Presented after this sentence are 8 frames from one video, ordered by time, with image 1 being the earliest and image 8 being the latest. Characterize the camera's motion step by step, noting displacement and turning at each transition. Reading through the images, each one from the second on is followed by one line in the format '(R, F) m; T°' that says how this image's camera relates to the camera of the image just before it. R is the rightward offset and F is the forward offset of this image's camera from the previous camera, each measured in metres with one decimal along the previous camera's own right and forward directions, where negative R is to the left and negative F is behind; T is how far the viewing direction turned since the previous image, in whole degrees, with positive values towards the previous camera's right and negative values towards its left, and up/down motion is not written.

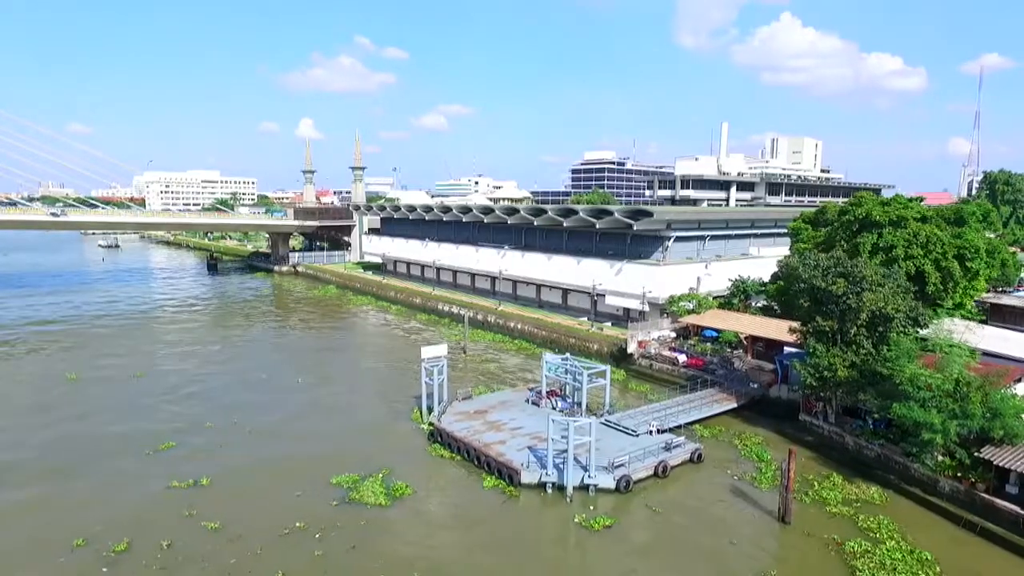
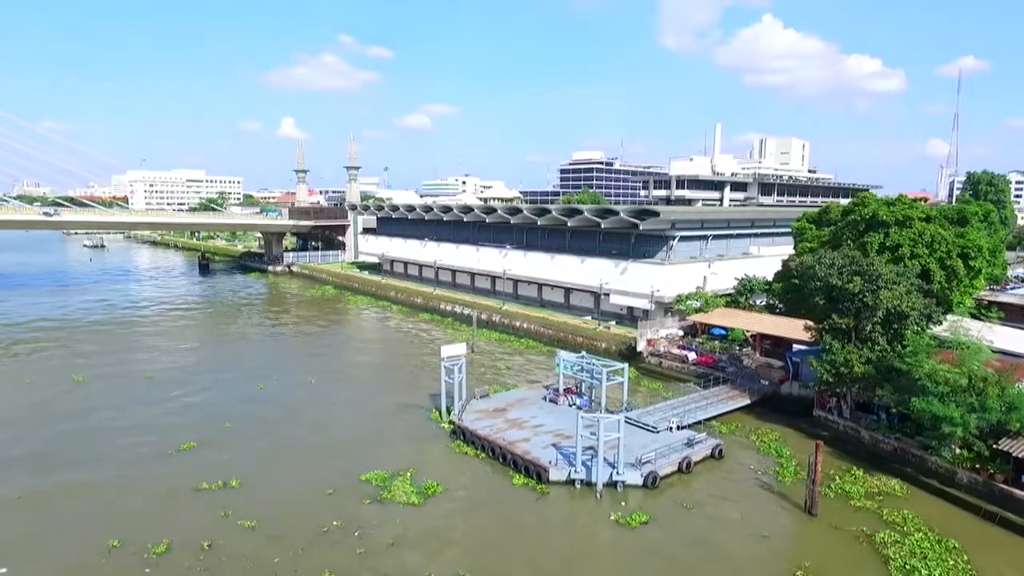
(-1.0, -0.1) m; +1°
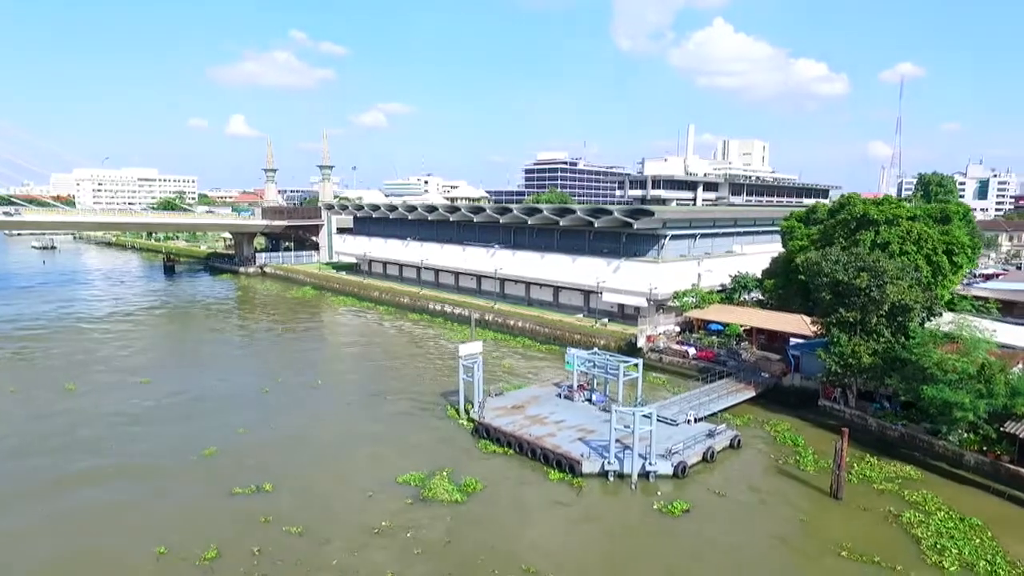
(-1.7, -0.1) m; +4°
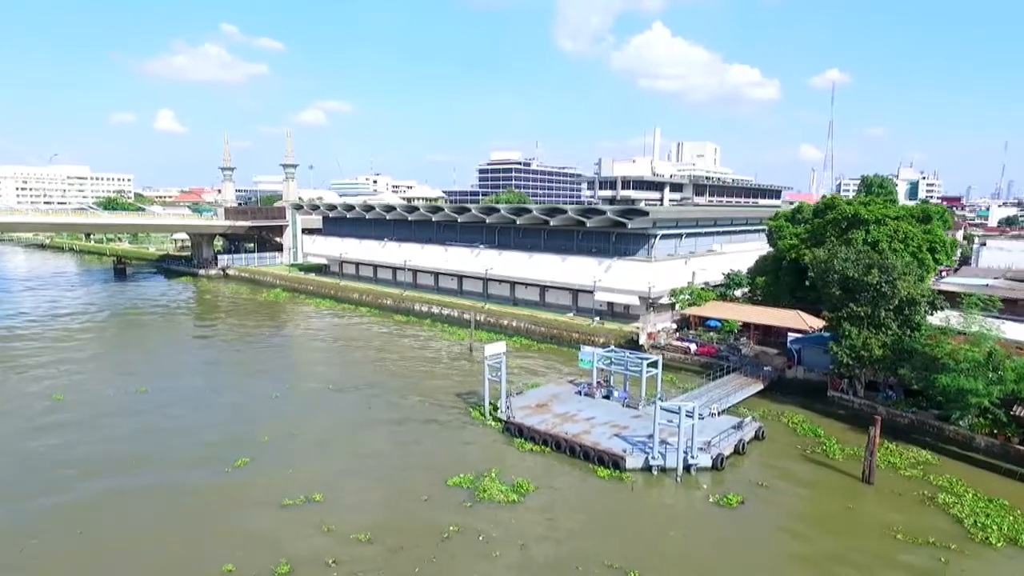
(-2.3, 0.0) m; +5°
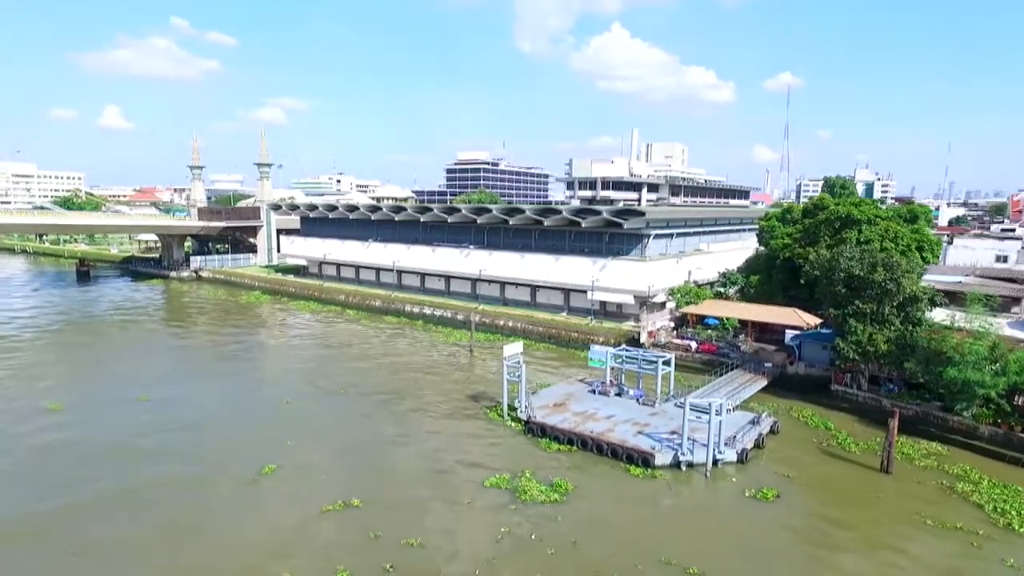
(-1.6, 0.0) m; +4°
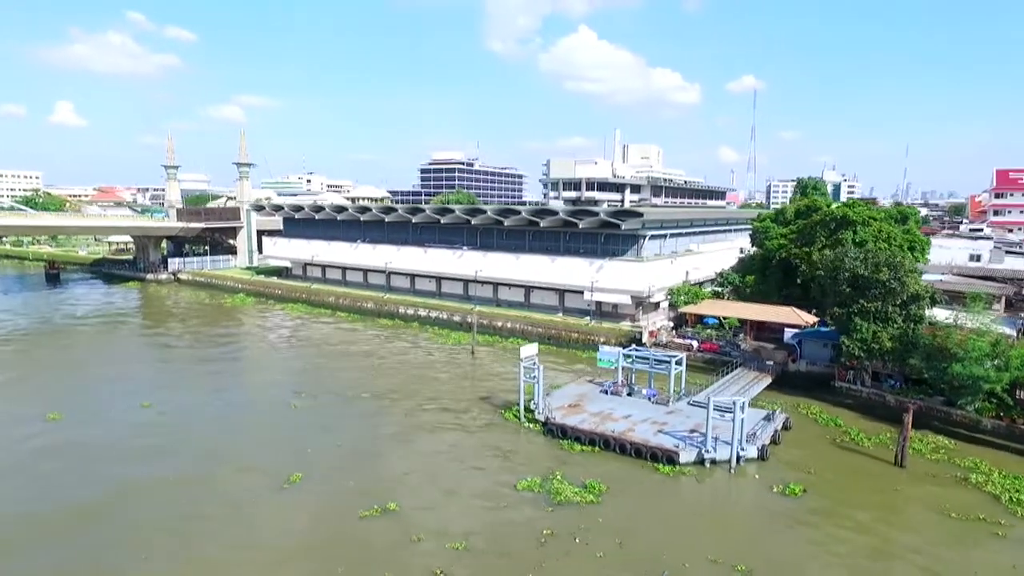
(-1.4, 0.0) m; +3°
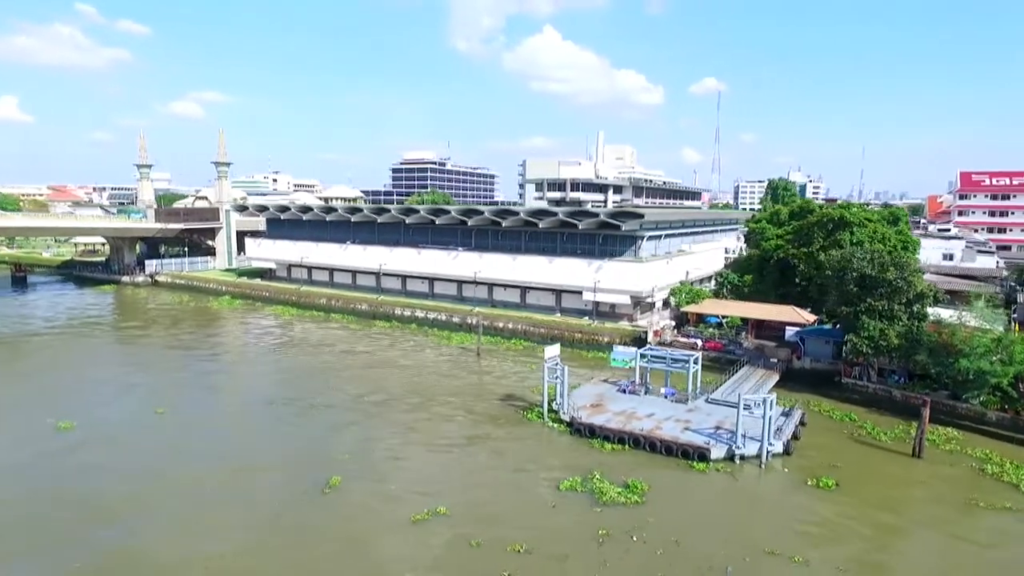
(-1.7, 0.0) m; +3°
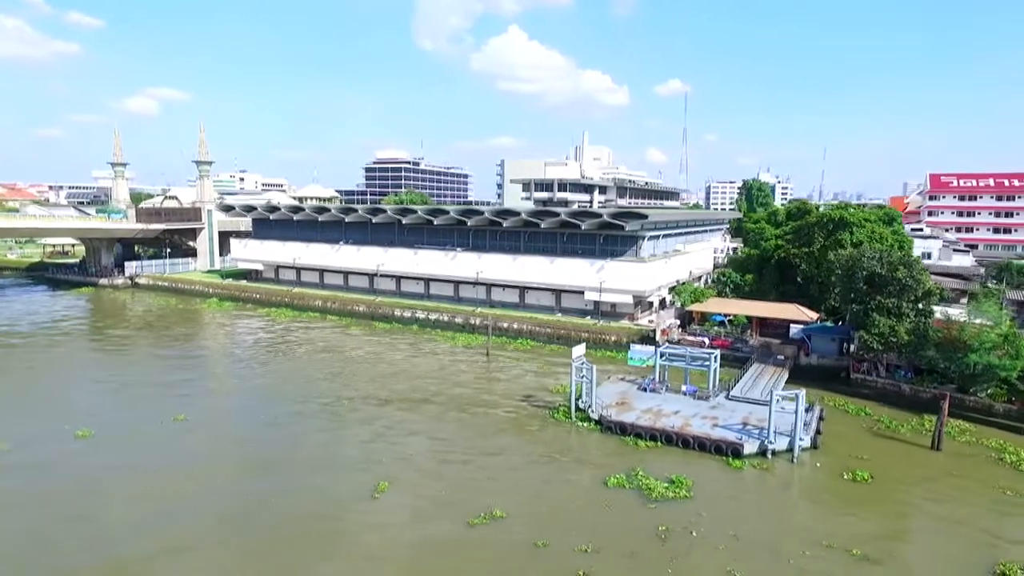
(-1.8, 0.0) m; +3°
